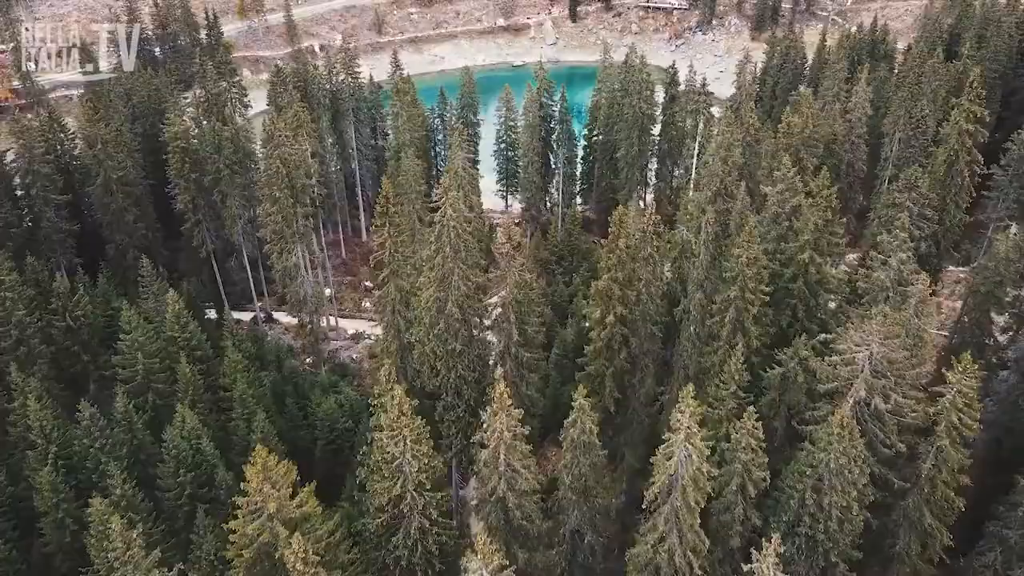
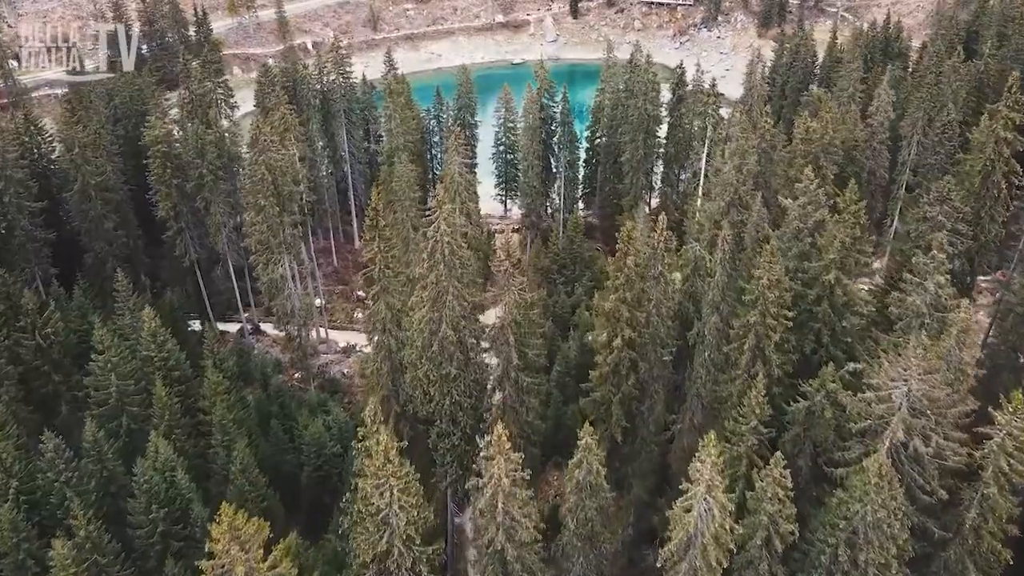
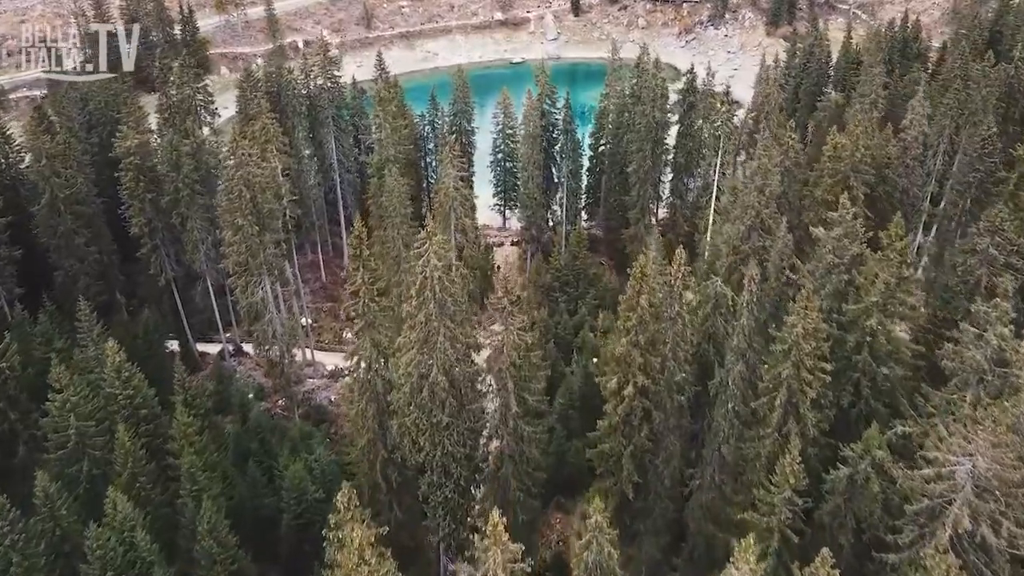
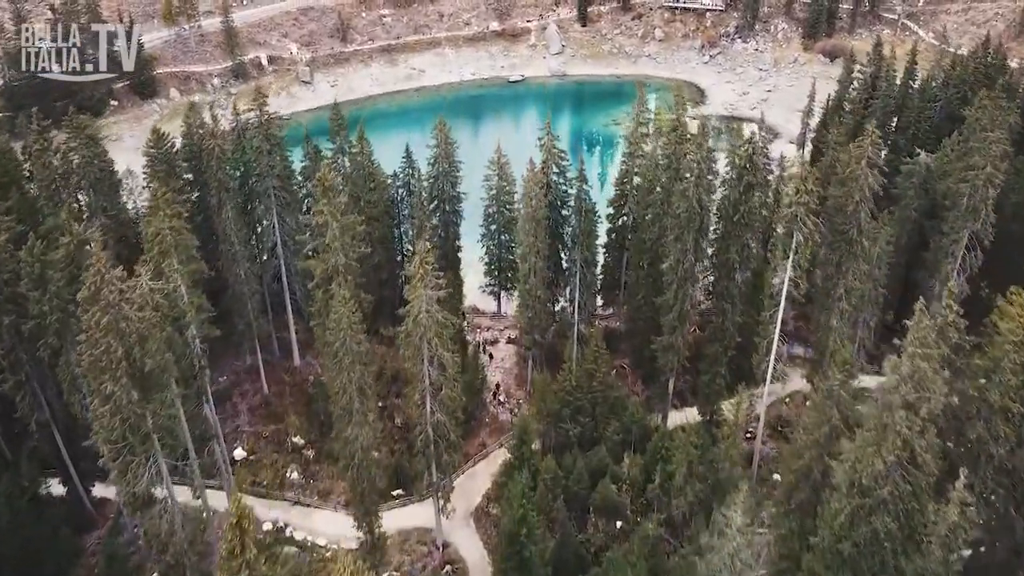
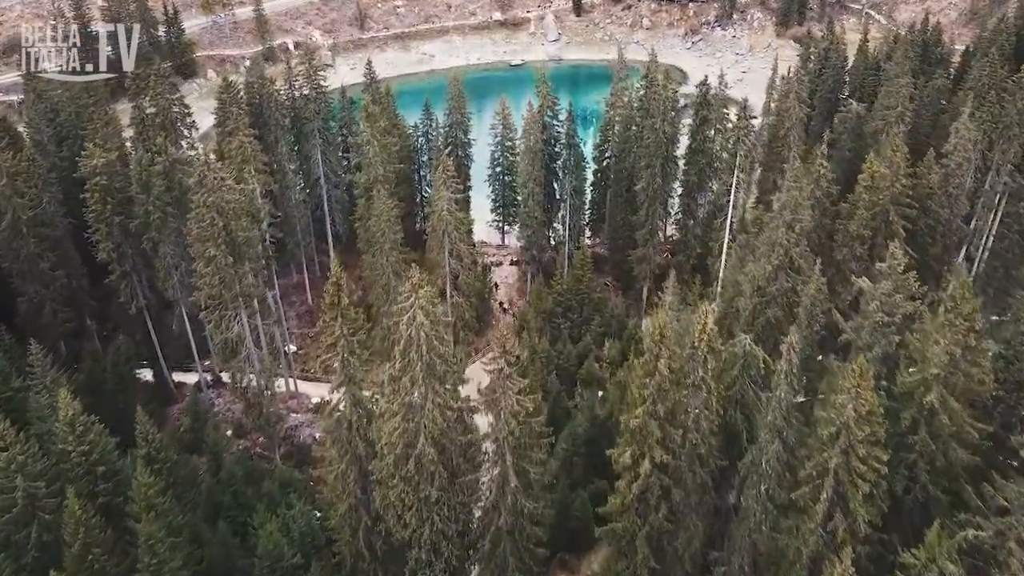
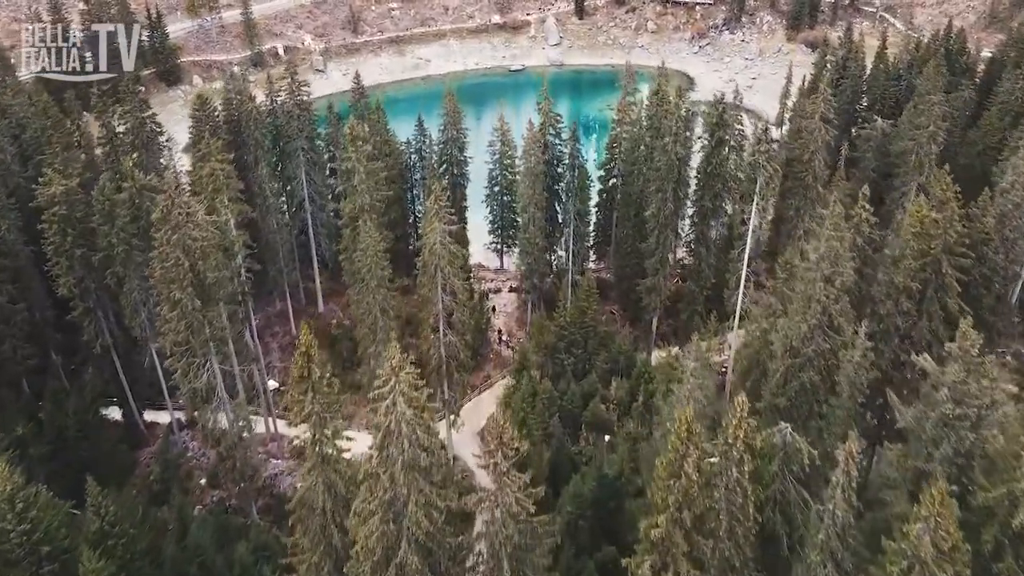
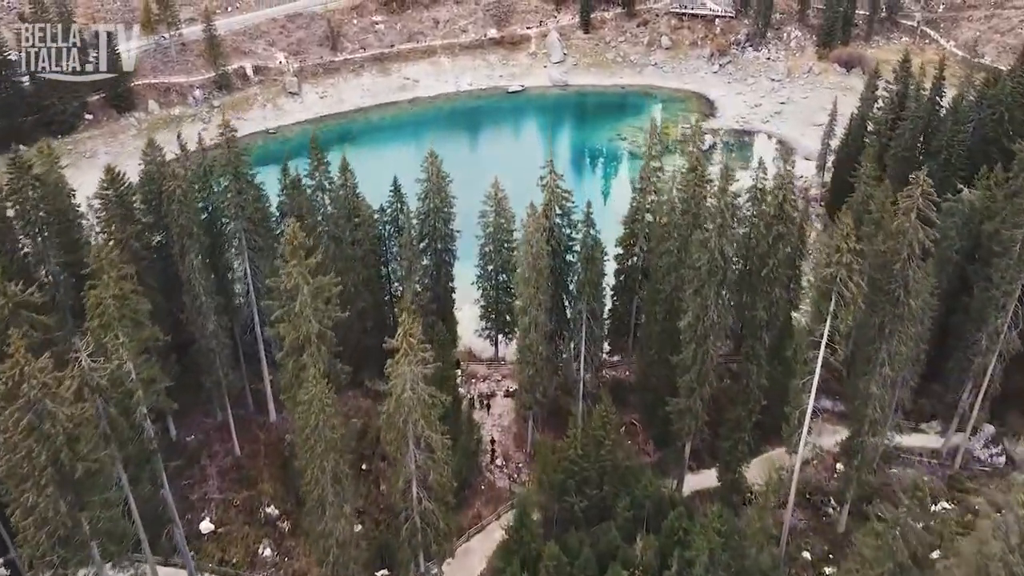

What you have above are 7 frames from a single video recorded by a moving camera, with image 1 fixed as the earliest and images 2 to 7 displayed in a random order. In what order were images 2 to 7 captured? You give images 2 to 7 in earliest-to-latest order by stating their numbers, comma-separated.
2, 3, 5, 6, 4, 7
